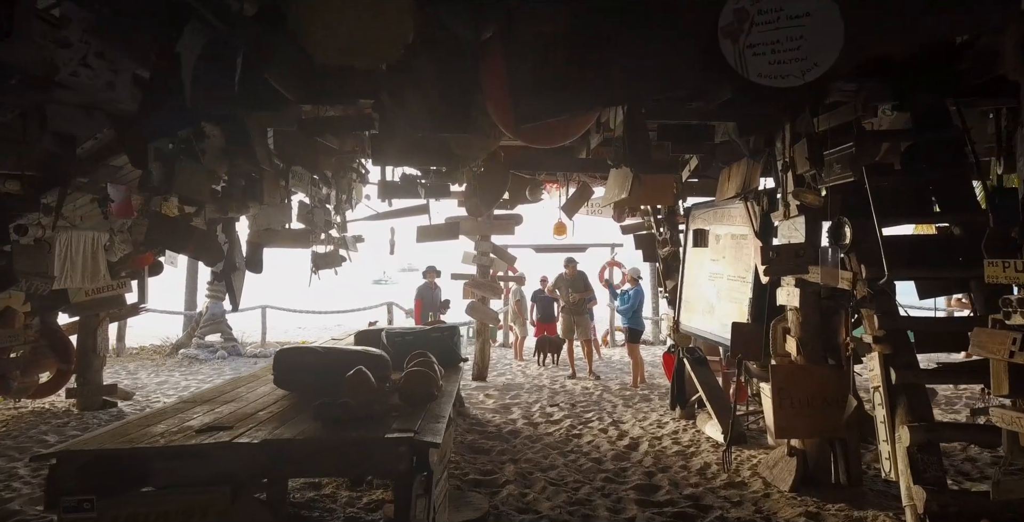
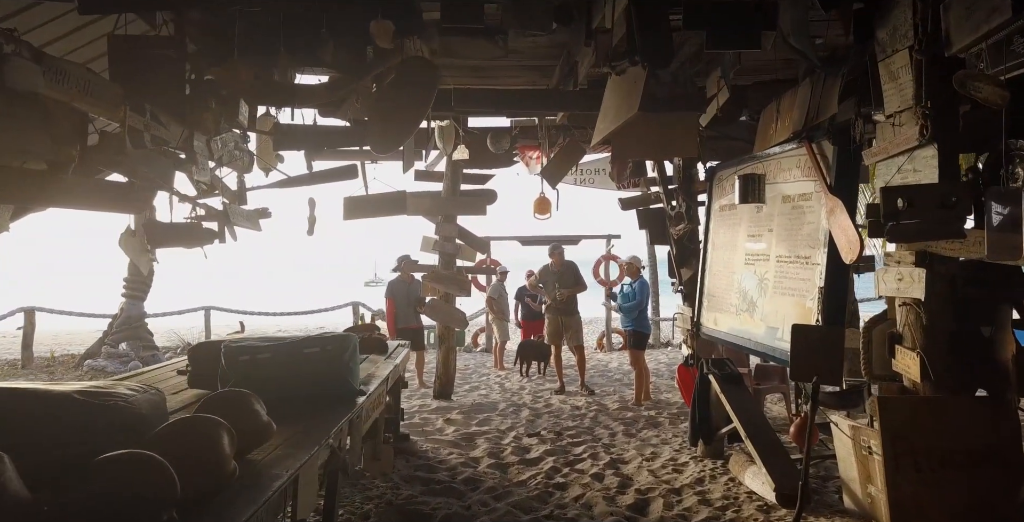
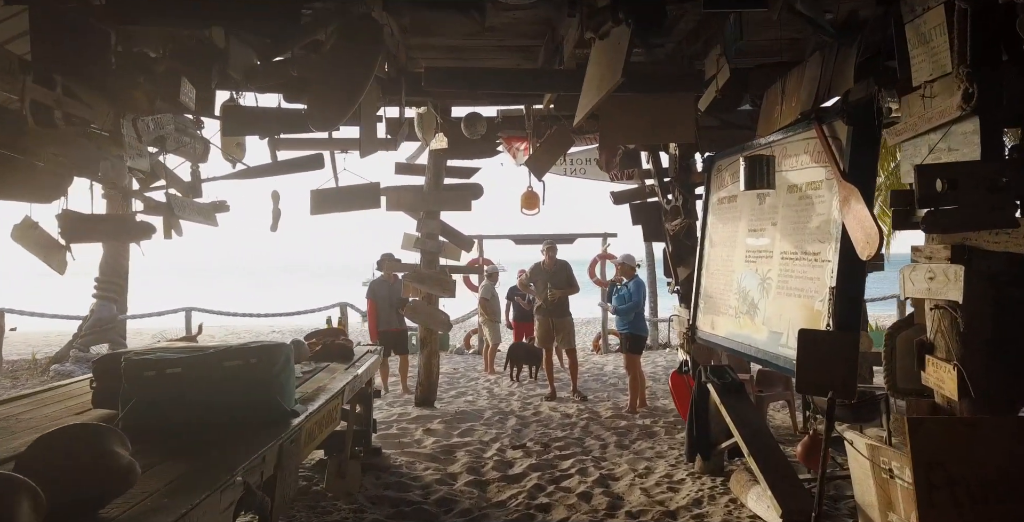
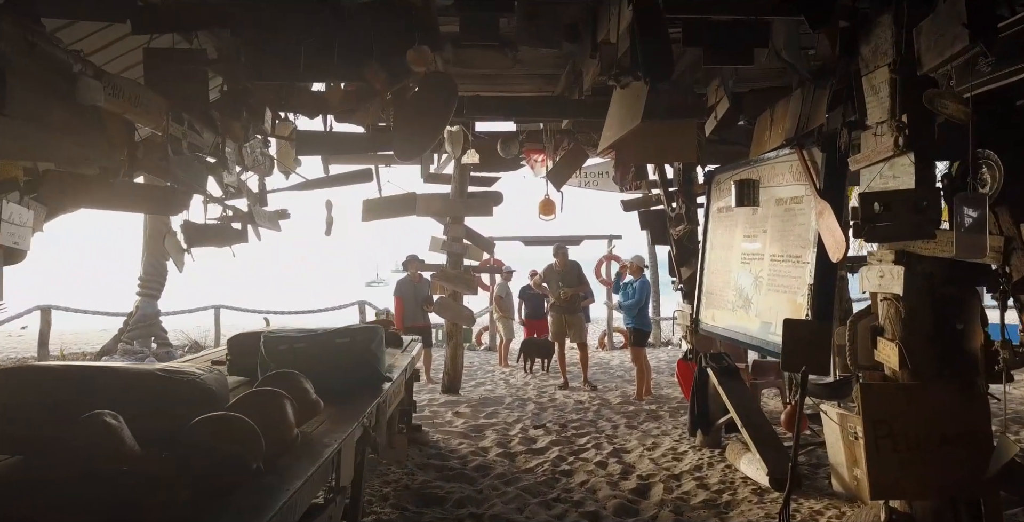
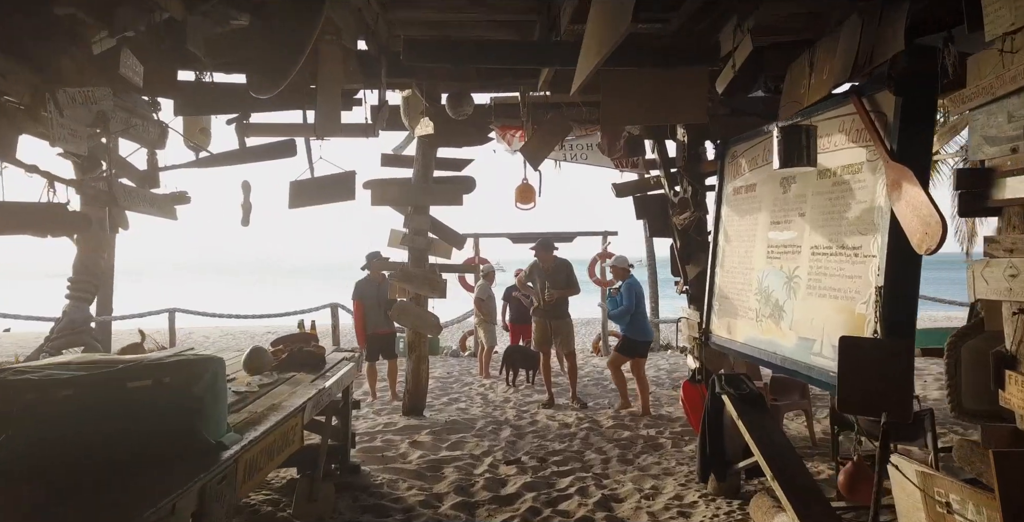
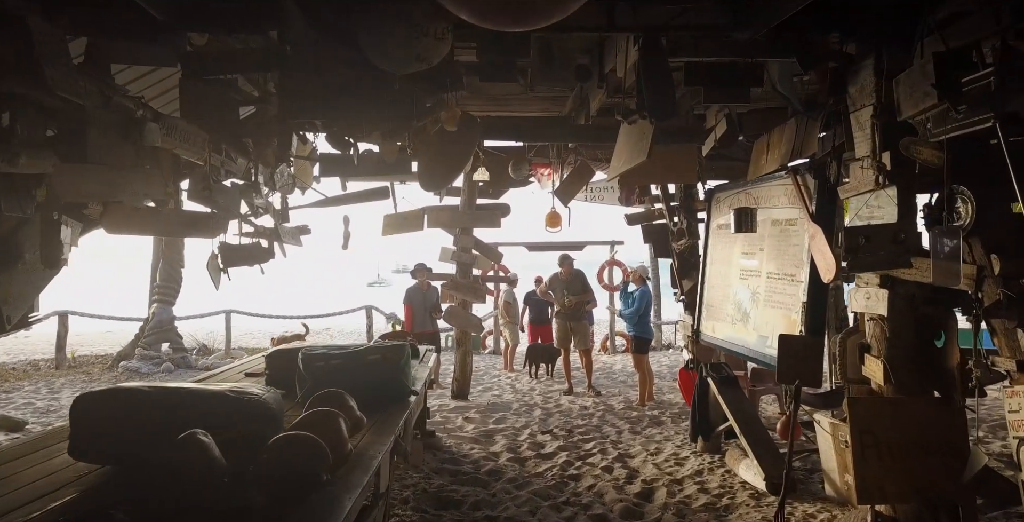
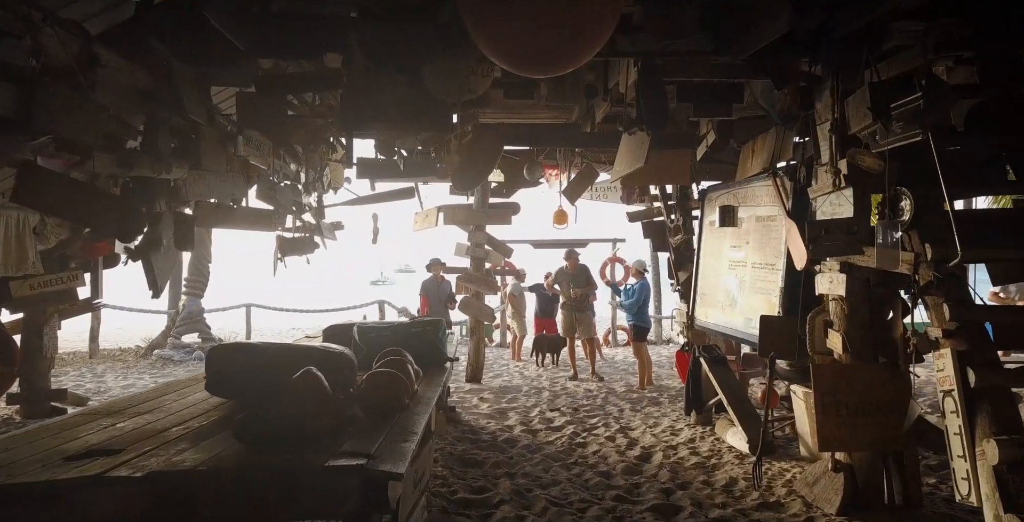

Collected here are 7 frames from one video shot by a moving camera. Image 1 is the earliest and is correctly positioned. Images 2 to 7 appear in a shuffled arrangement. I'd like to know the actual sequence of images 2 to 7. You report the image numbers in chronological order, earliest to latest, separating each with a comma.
7, 6, 4, 2, 3, 5
